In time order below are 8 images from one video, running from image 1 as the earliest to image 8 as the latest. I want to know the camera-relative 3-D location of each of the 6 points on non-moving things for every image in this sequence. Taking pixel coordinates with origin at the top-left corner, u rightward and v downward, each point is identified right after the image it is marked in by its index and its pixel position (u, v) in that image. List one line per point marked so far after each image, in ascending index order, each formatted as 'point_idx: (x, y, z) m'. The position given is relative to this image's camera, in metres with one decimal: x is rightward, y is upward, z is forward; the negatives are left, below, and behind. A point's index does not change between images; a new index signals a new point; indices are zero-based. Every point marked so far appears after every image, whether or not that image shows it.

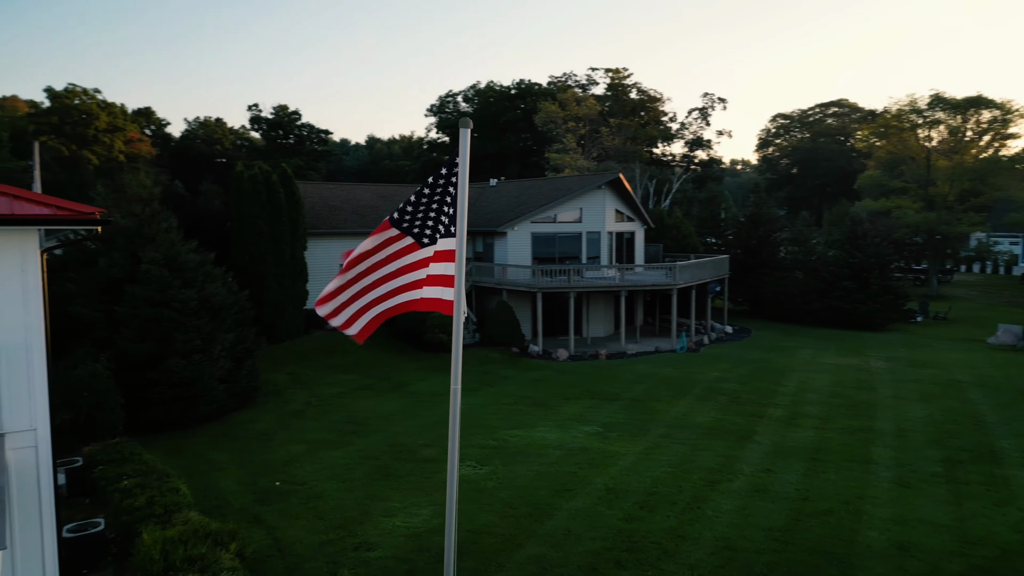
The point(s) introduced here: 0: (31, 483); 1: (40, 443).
0: (-5.2, -2.1, +7.8) m
1: (-5.2, -1.7, +7.9) m
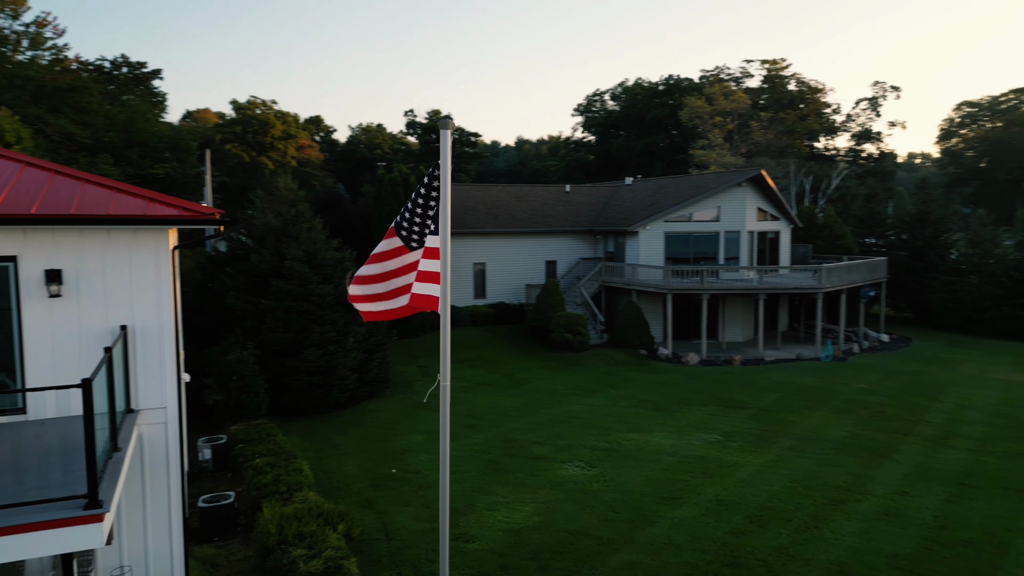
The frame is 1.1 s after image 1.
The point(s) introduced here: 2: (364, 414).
0: (-4.2, -2.0, +8.8) m
1: (-4.2, -1.6, +8.8) m
2: (-4.1, -3.5, +20.0) m
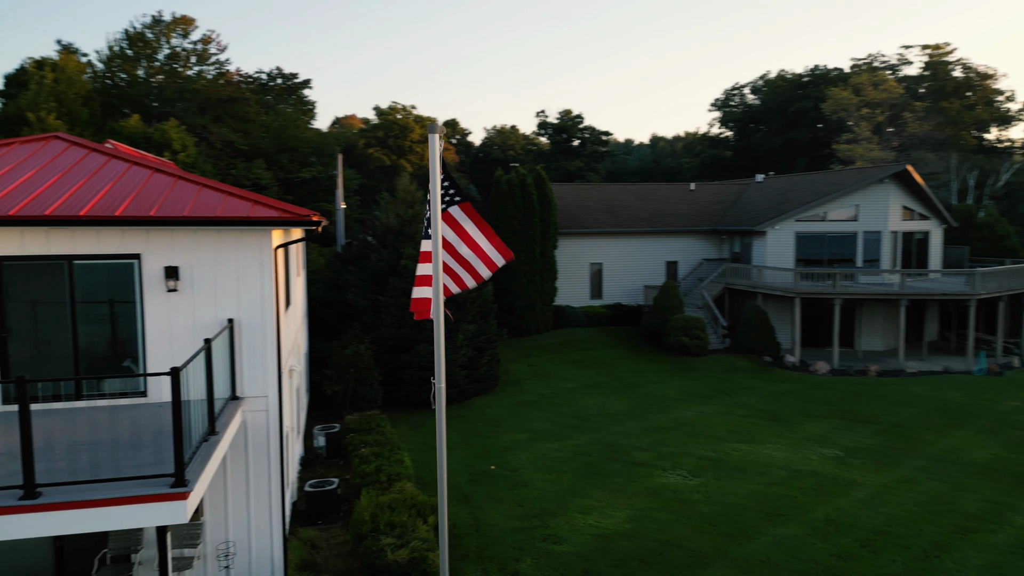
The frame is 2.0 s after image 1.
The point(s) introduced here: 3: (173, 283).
0: (-3.2, -2.0, +9.4) m
1: (-3.2, -1.6, +9.4) m
2: (-1.2, -3.5, +20.4) m
3: (-4.2, +0.1, +8.9) m
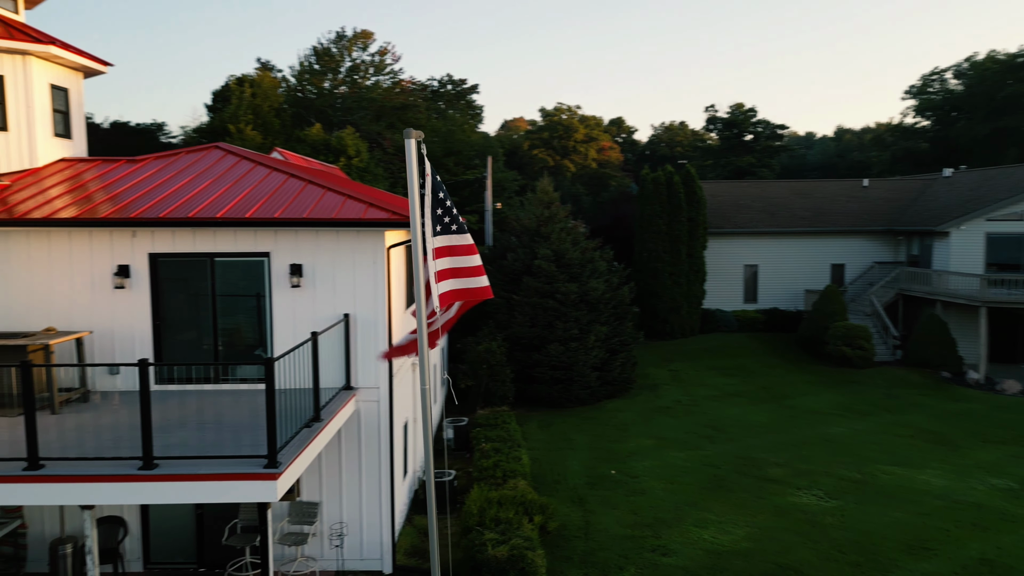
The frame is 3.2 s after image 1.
0: (-1.9, -1.9, +9.9) m
1: (-1.8, -1.5, +9.9) m
2: (+2.5, -3.5, +20.2) m
3: (-2.9, +0.1, +9.6) m
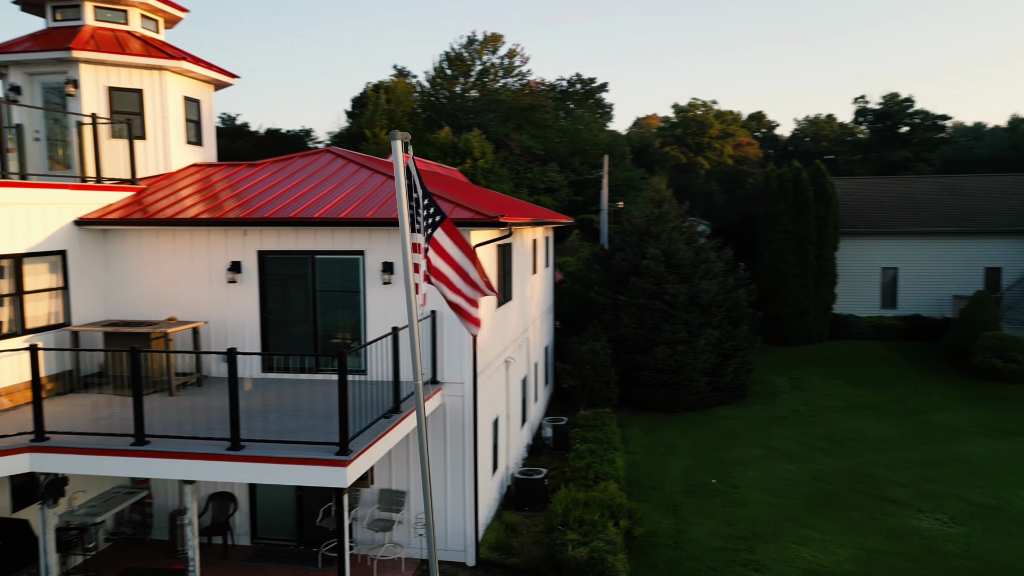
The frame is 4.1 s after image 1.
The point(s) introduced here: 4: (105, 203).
0: (-0.7, -1.9, +10.1) m
1: (-0.7, -1.5, +10.1) m
2: (+5.4, -3.6, +19.5) m
3: (-1.7, +0.2, +10.0) m
4: (-6.2, +1.3, +10.9) m
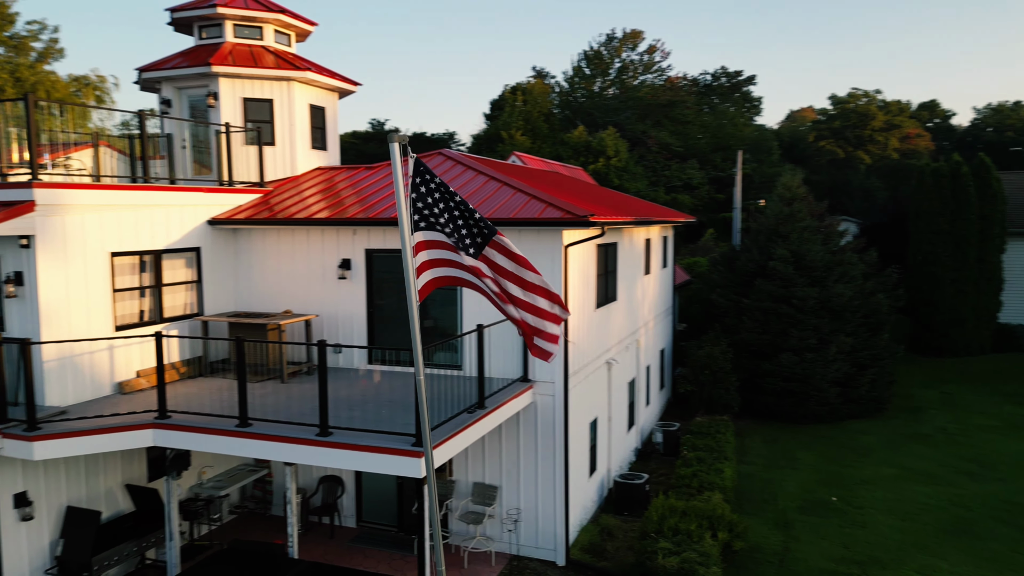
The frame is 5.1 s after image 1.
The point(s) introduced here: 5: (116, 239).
0: (+0.5, -1.9, +10.2) m
1: (+0.6, -1.5, +10.1) m
2: (+8.3, -3.7, +18.2) m
3: (-0.4, +0.2, +10.2) m
4: (-4.6, +1.4, +11.9) m
5: (-5.3, +0.7, +9.7) m
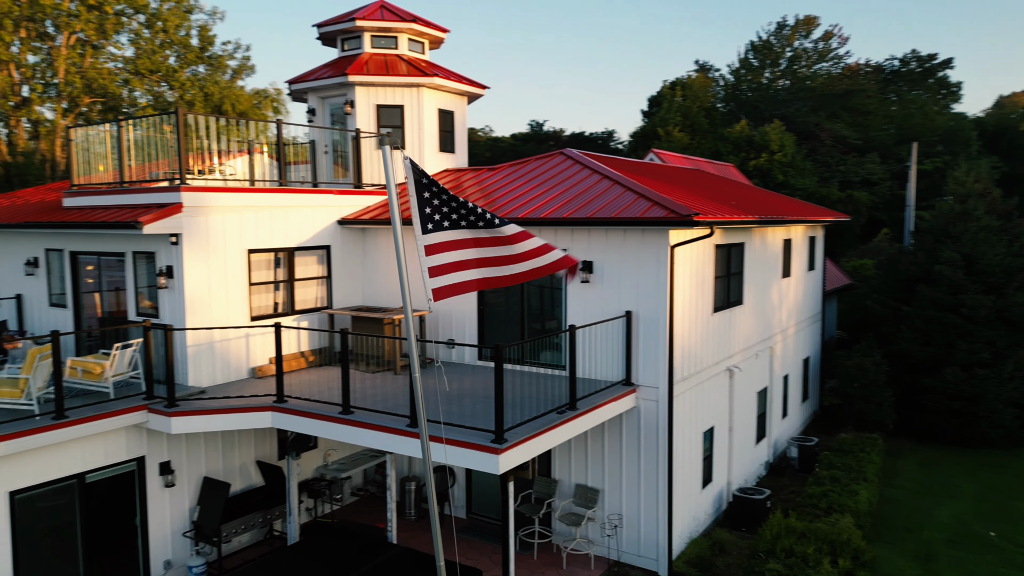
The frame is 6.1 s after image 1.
0: (+1.9, -1.9, +9.9) m
1: (+2.0, -1.5, +9.8) m
2: (+11.3, -3.9, +16.0) m
3: (+1.1, +0.2, +10.1) m
4: (-2.6, +1.5, +12.7) m
5: (-3.8, +0.7, +10.7) m
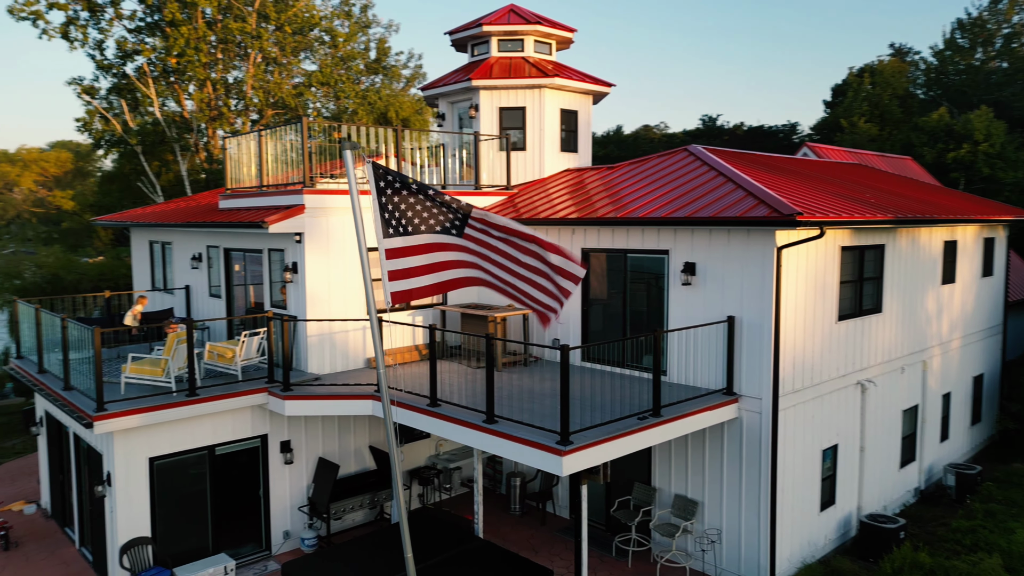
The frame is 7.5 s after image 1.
0: (+3.2, -2.0, +9.3) m
1: (+3.2, -1.6, +9.2) m
2: (+13.6, -4.1, +13.1) m
3: (+2.4, +0.1, +9.7) m
4: (-0.6, +1.5, +13.0) m
5: (-2.2, +0.8, +11.4) m
